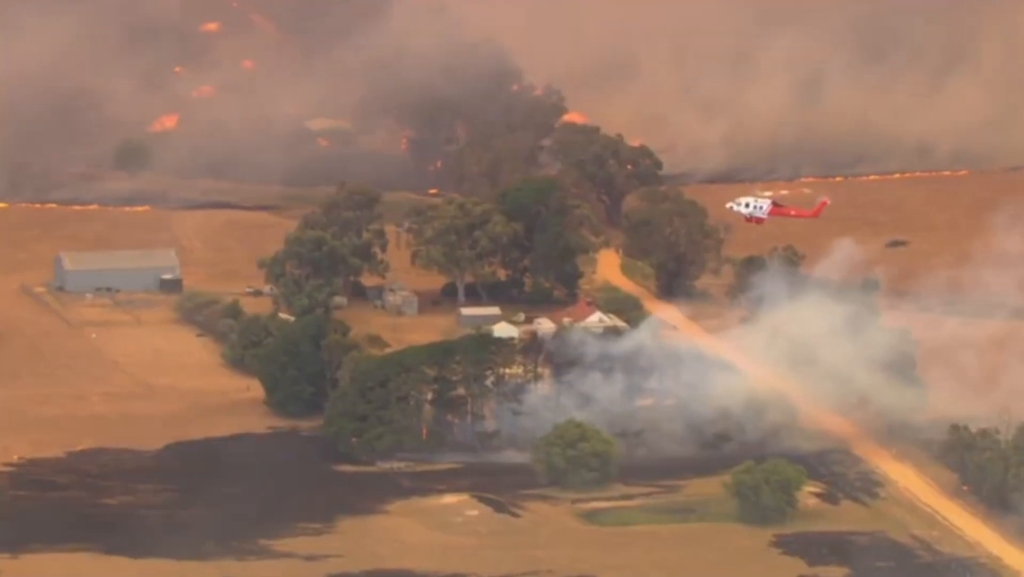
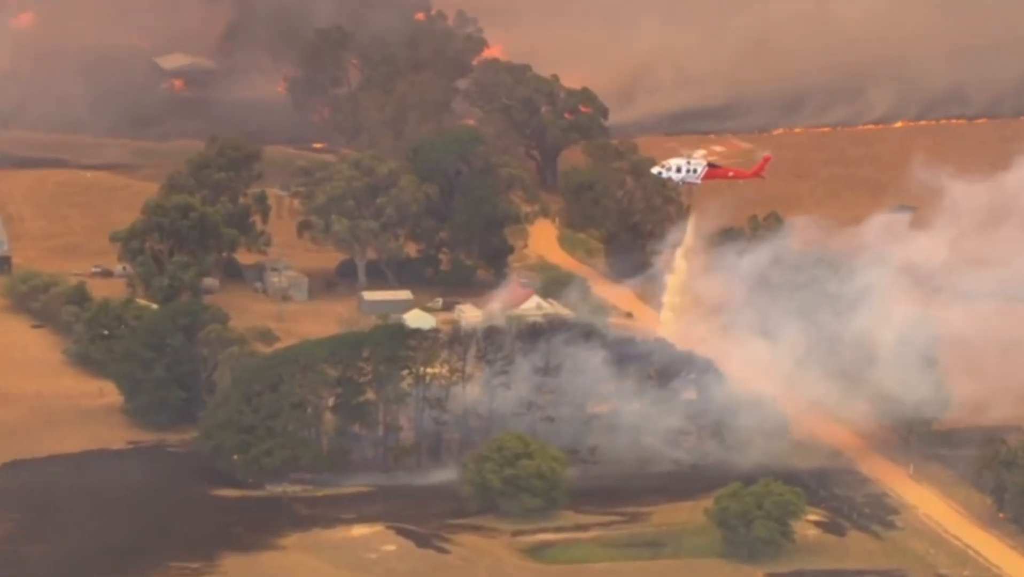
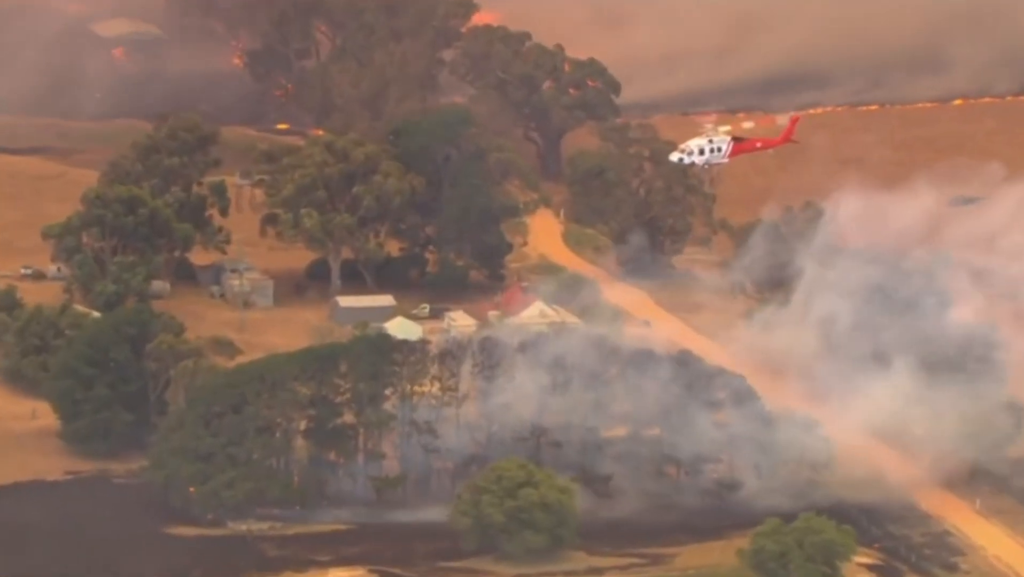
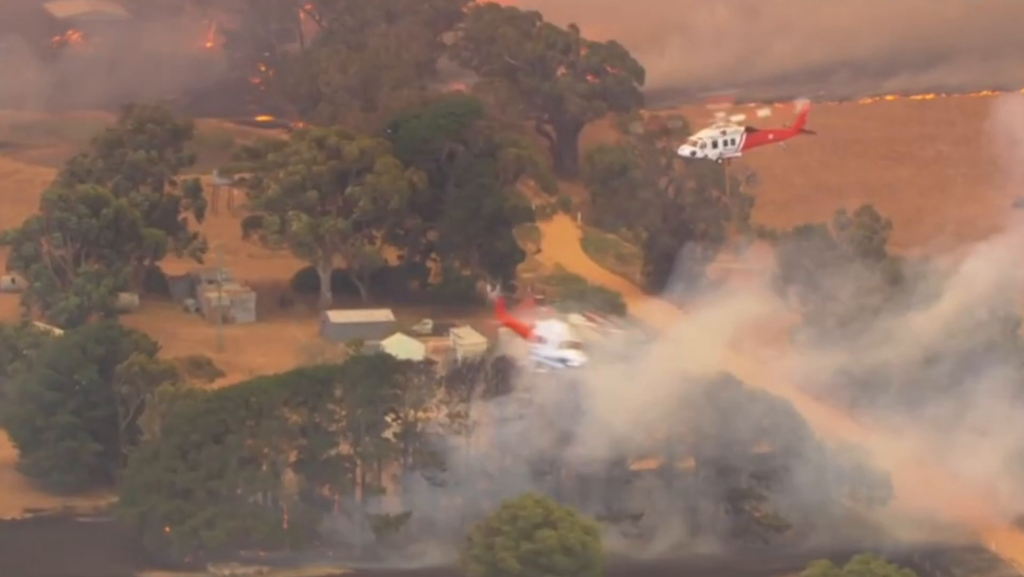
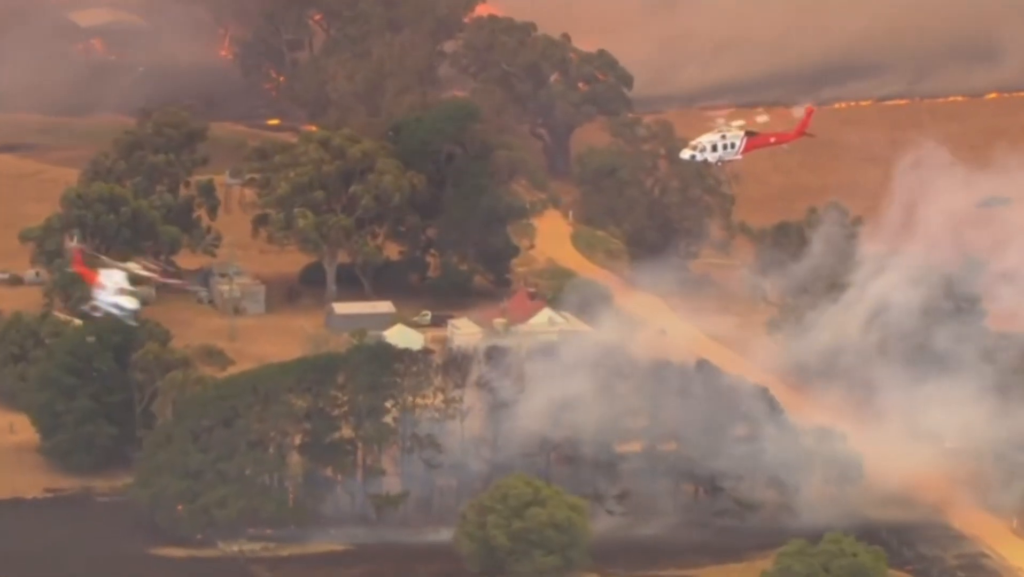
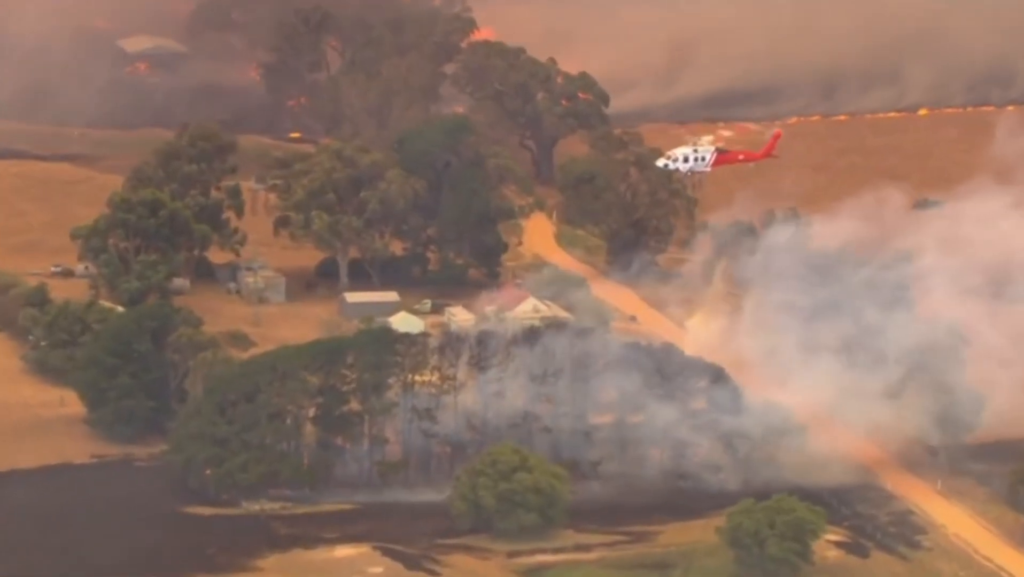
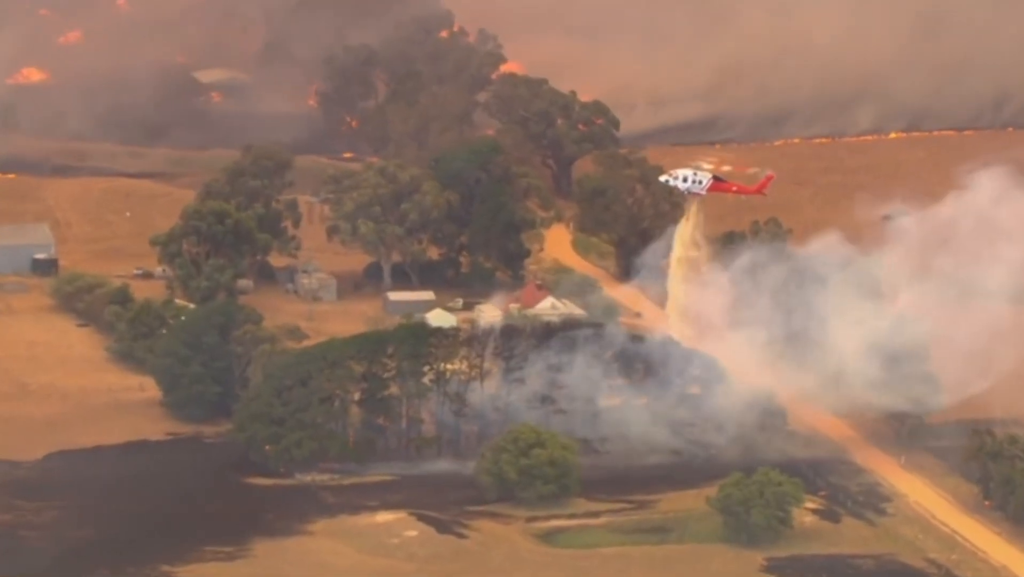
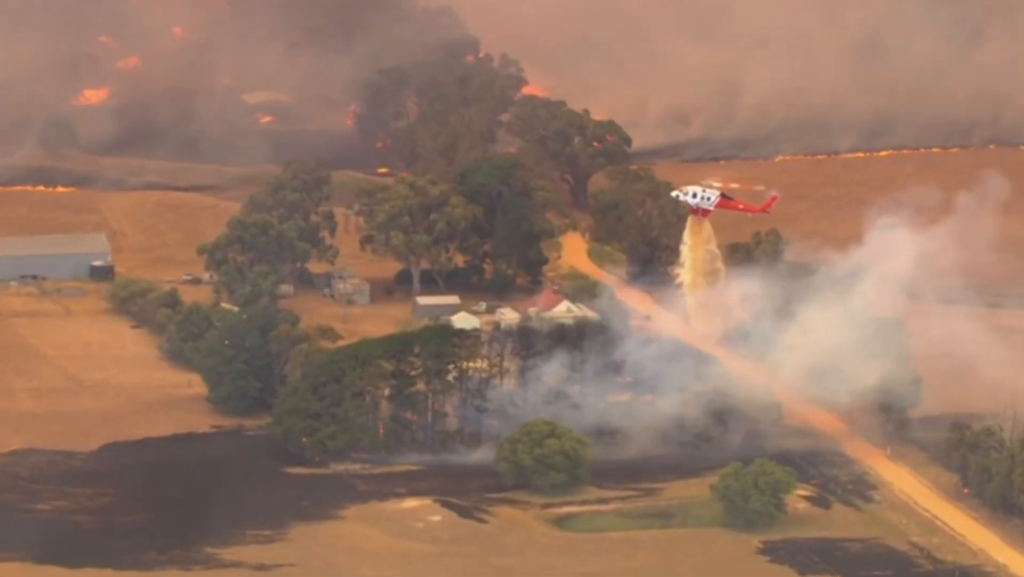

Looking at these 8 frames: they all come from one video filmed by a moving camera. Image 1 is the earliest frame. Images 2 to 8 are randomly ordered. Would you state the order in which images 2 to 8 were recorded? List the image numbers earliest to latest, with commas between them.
8, 7, 2, 6, 3, 5, 4
